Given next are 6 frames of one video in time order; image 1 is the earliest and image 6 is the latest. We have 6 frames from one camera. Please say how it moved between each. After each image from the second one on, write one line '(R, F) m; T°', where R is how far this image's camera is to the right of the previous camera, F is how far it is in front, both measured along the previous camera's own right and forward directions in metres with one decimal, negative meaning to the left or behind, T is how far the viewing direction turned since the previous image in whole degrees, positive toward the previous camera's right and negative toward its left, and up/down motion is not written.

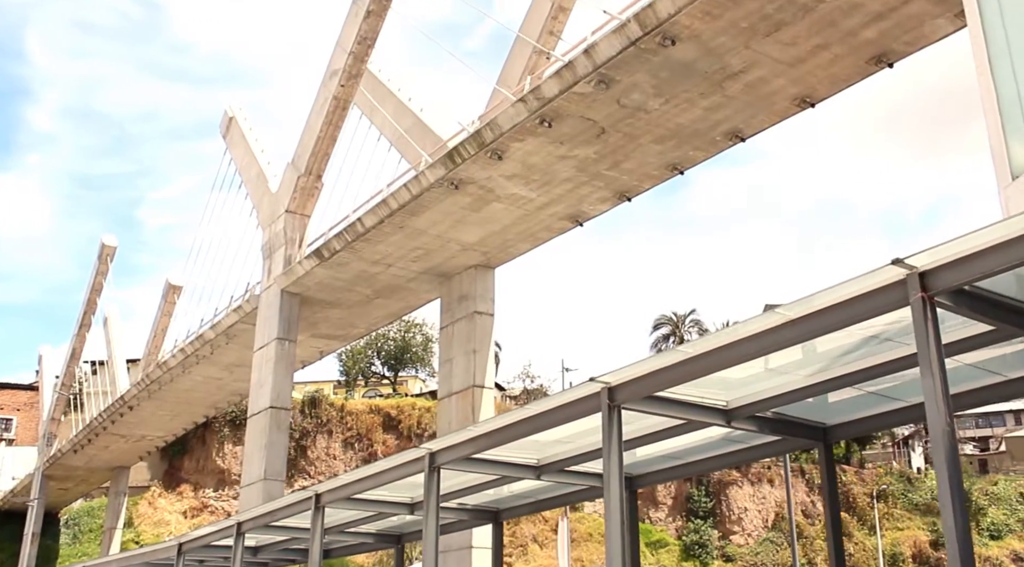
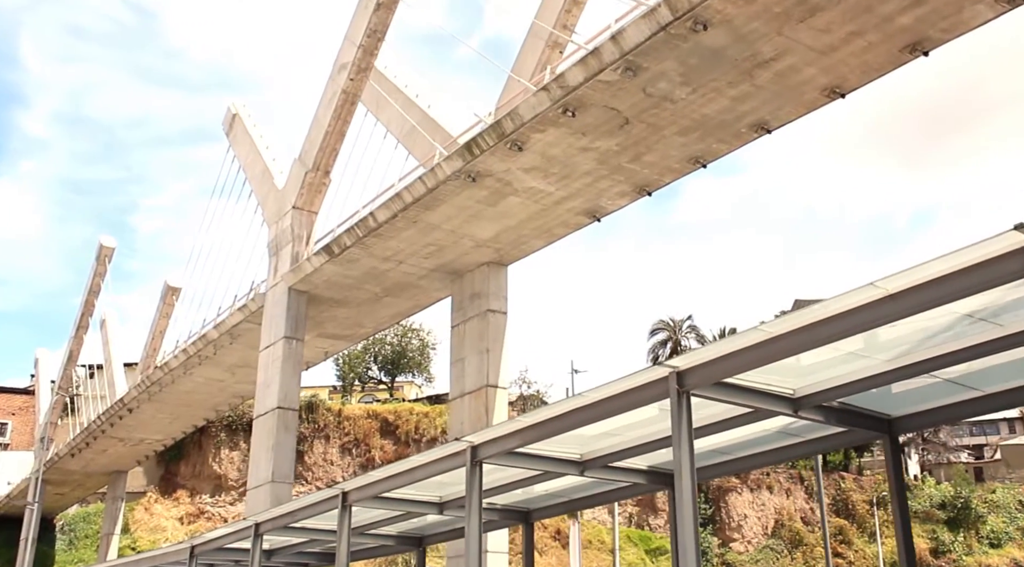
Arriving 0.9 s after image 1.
(-0.5, +0.5) m; 0°
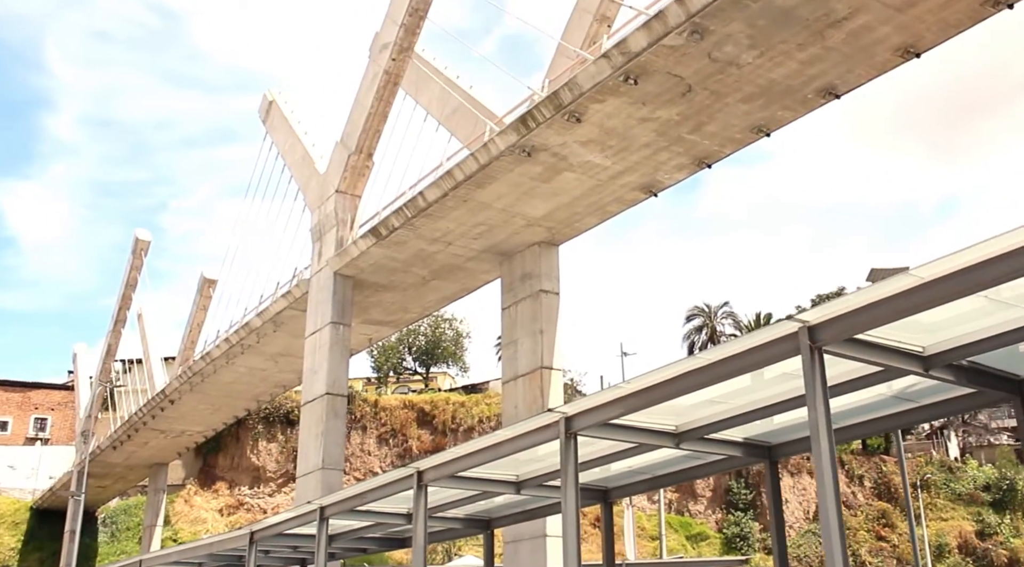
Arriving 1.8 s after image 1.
(-0.6, +0.5) m; -1°
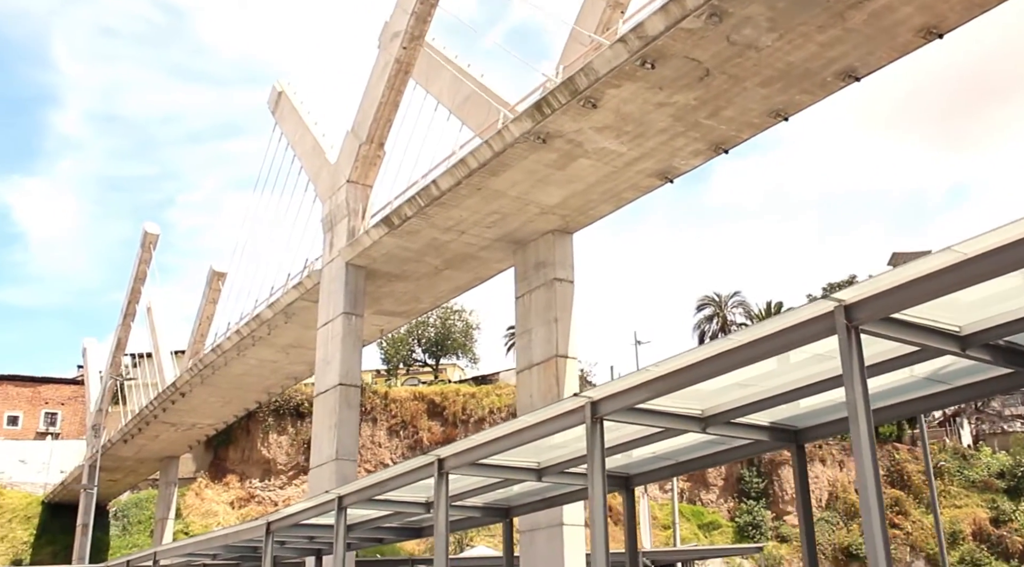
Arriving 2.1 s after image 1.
(-0.2, +0.2) m; 0°
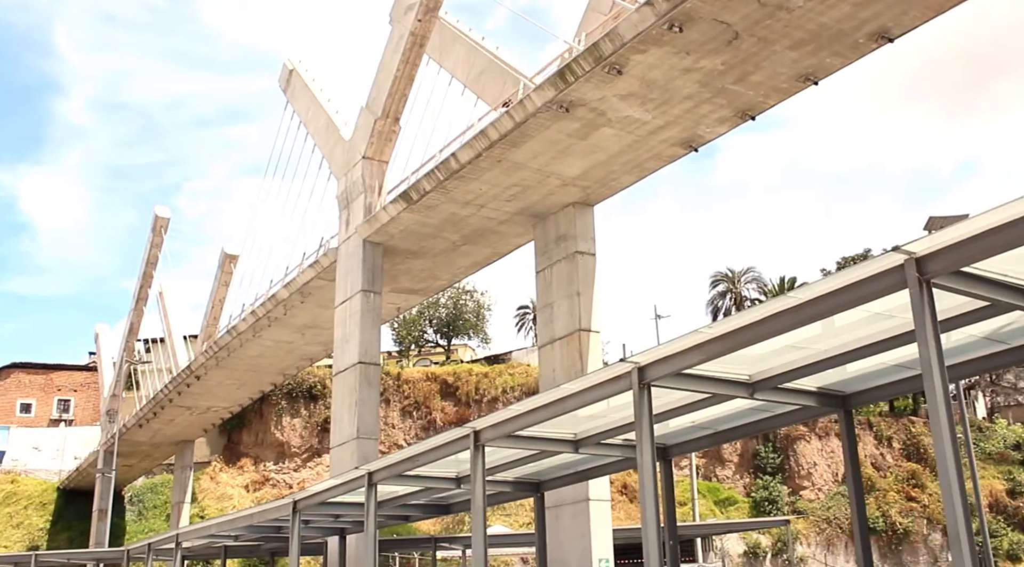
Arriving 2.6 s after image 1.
(-0.3, +0.3) m; 0°
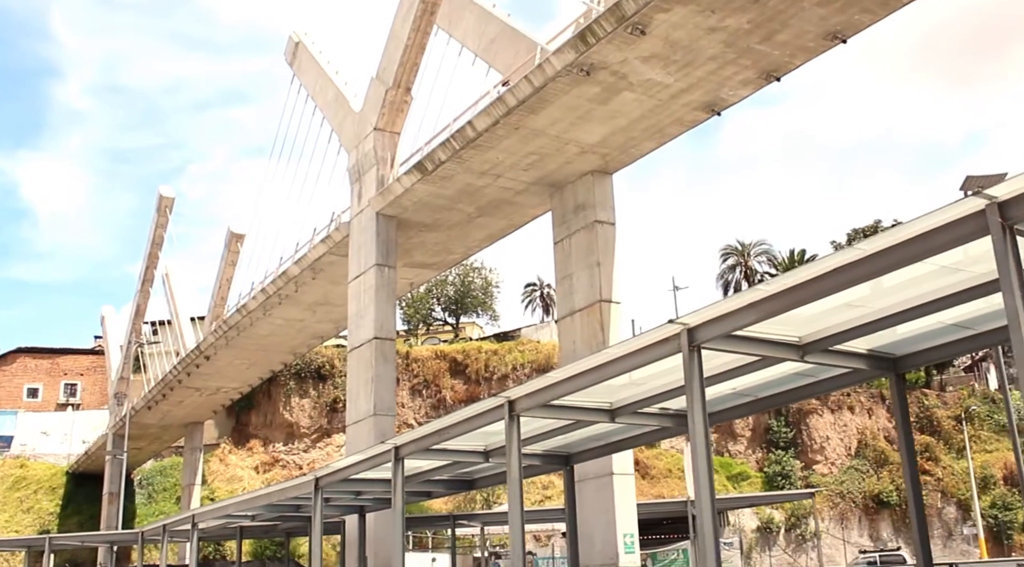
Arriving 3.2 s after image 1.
(-0.3, +0.5) m; 0°
